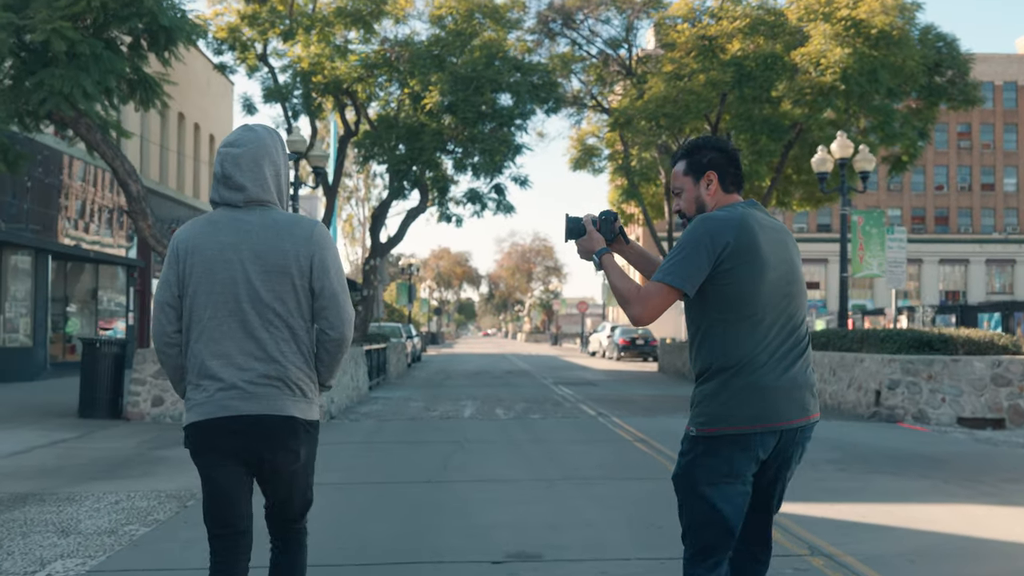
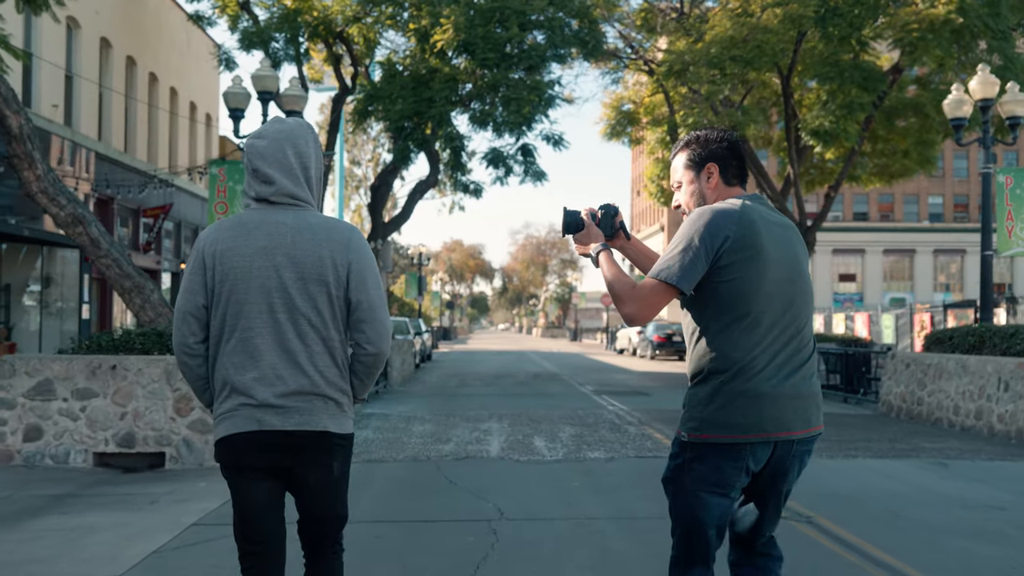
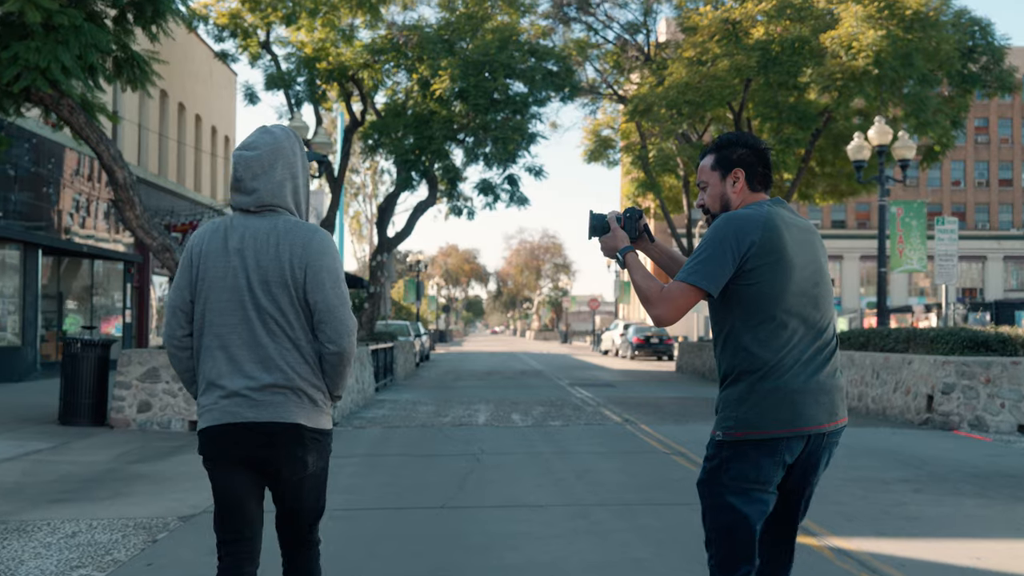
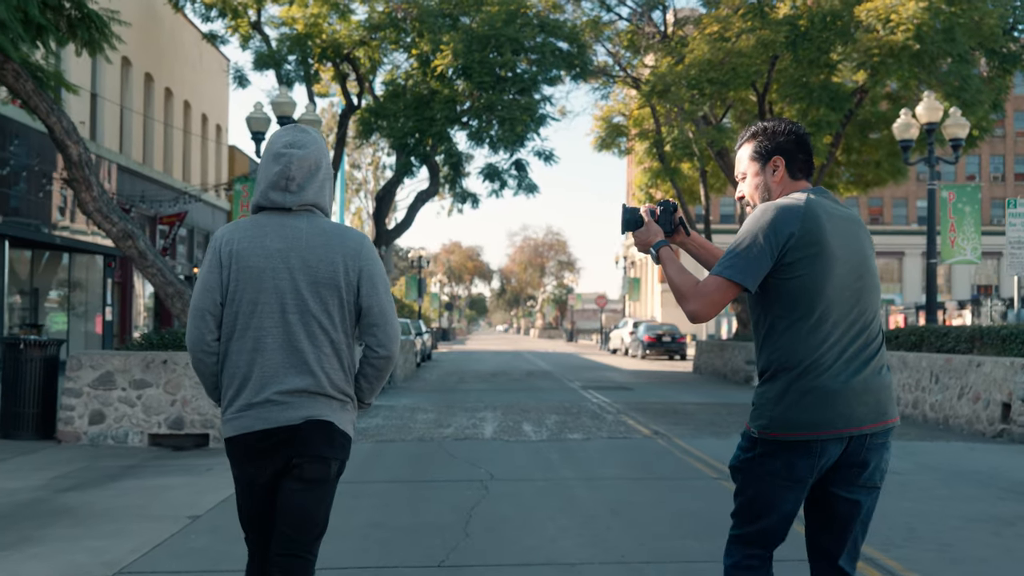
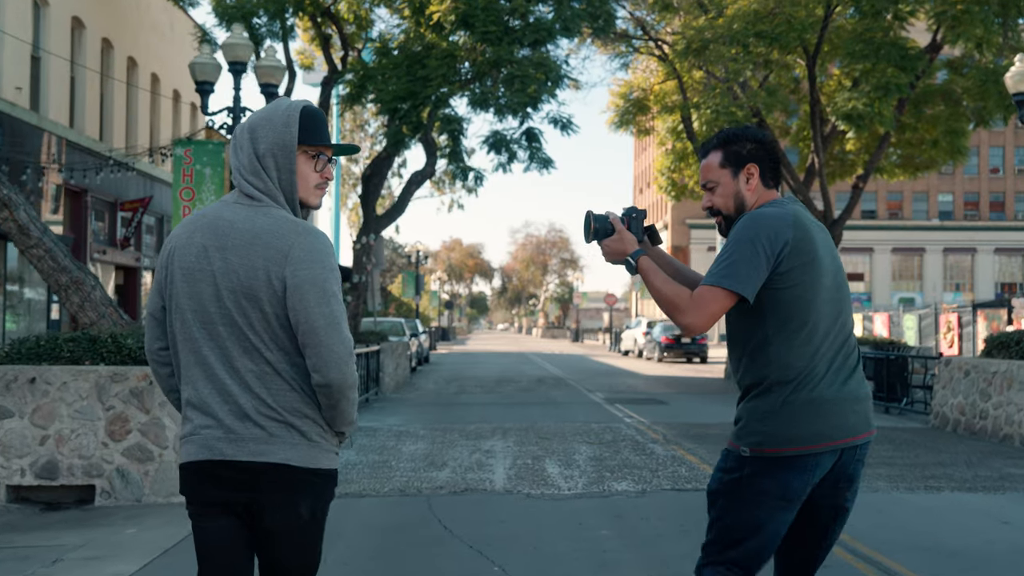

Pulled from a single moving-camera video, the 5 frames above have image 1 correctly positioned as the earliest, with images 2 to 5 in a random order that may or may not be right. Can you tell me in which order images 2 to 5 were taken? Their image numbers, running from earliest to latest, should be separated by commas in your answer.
3, 4, 2, 5
